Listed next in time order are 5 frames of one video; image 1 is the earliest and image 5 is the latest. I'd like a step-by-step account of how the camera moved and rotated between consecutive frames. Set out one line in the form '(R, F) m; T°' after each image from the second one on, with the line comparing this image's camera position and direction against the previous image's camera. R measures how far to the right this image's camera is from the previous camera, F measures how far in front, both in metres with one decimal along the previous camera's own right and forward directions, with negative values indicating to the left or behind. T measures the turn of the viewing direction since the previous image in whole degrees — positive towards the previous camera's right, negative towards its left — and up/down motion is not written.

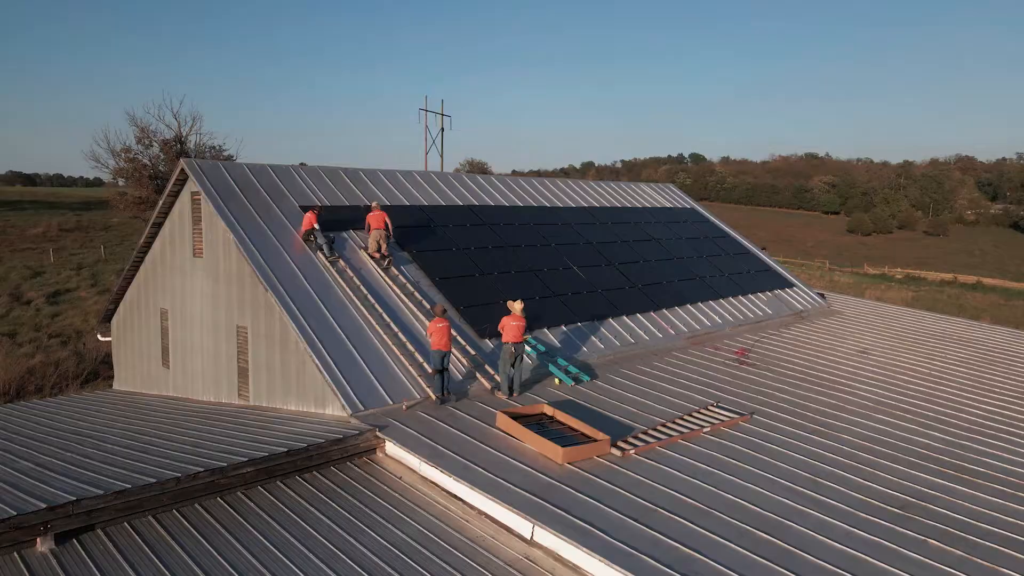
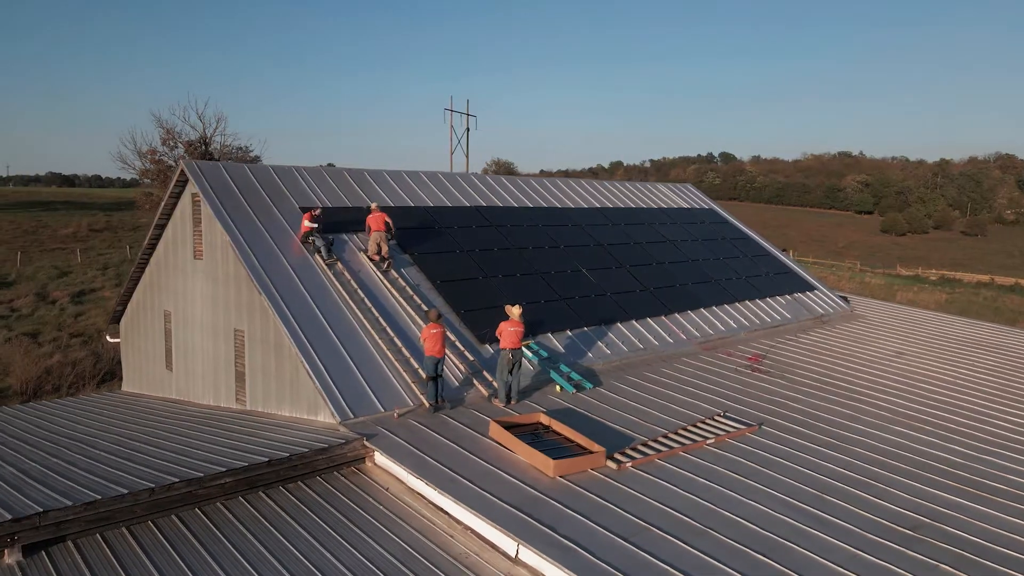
(+0.4, +0.3) m; -2°
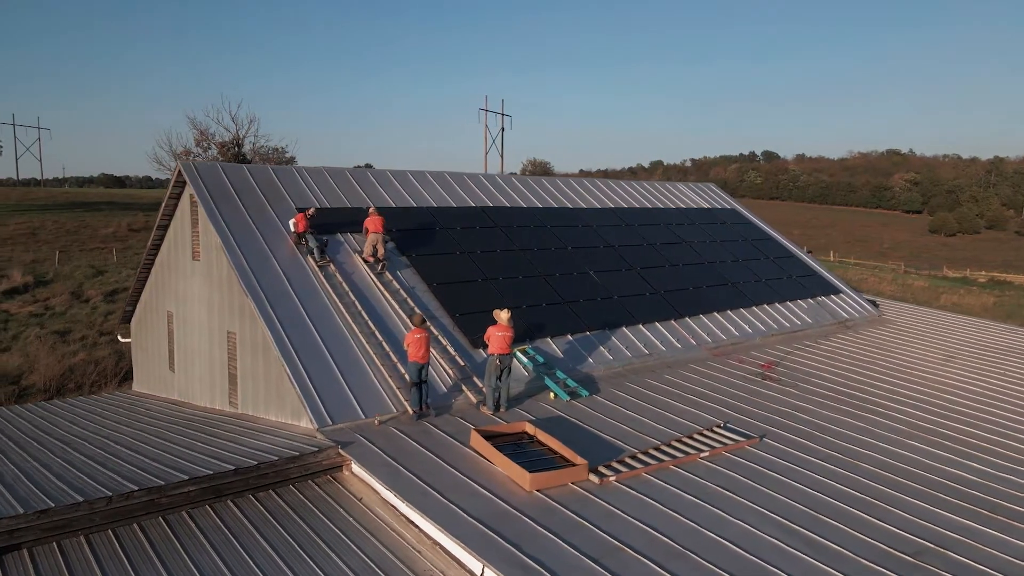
(+0.6, +0.3) m; -3°
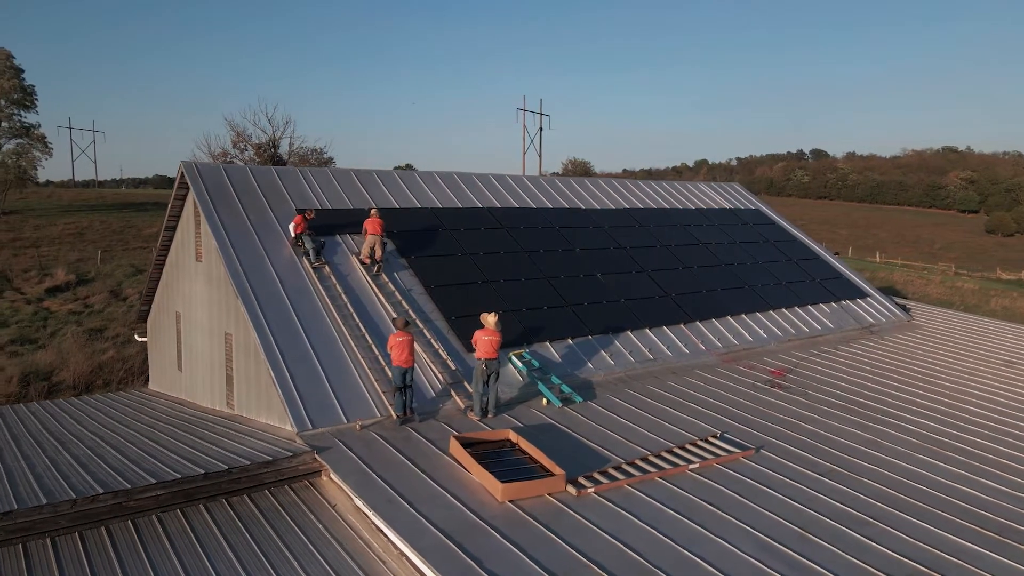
(+0.7, +0.2) m; -3°
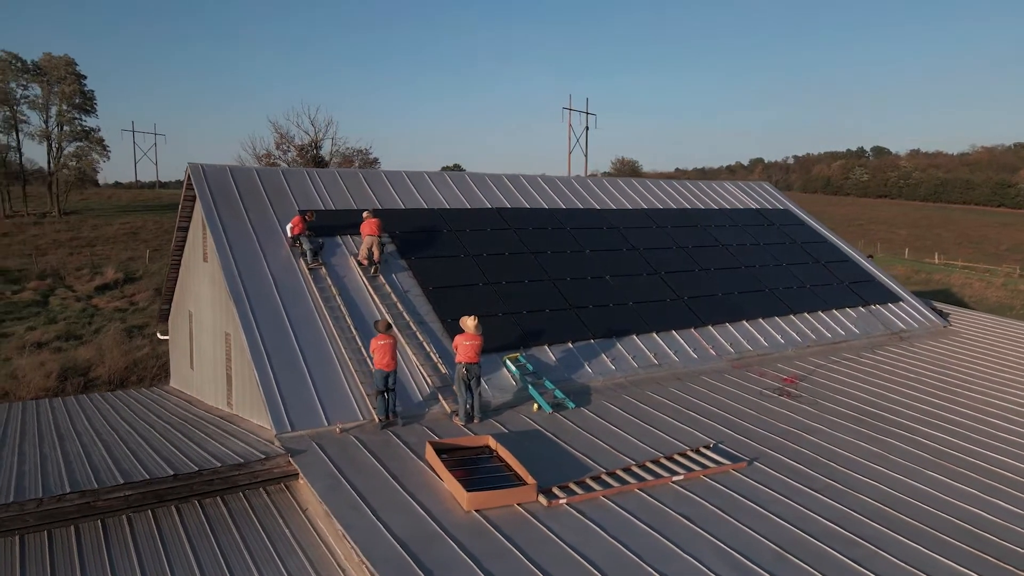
(+0.8, +0.2) m; -4°
